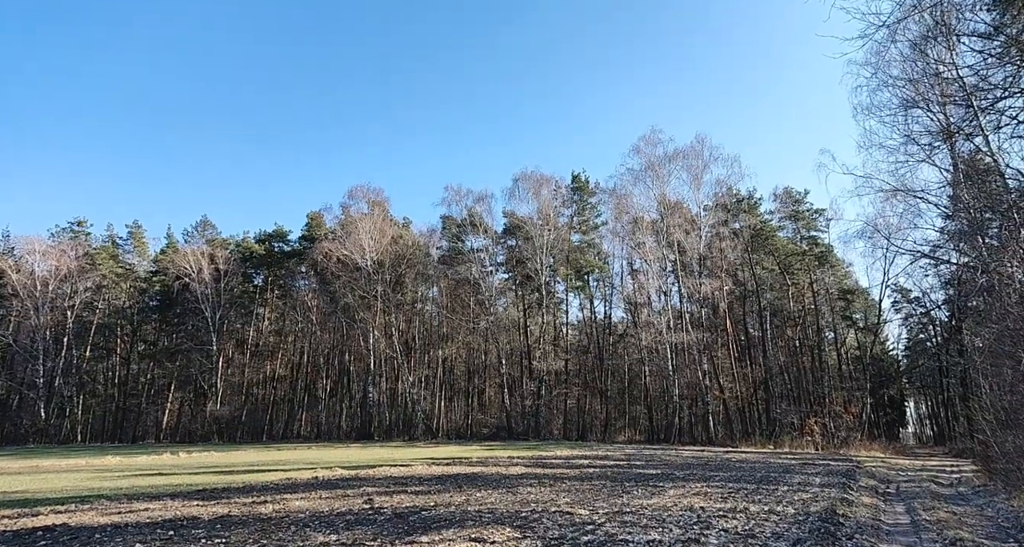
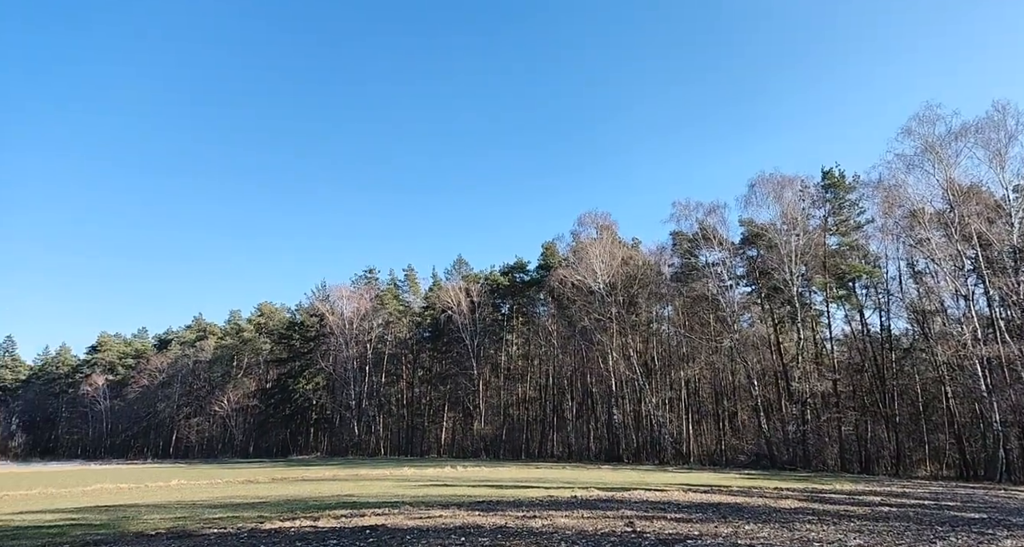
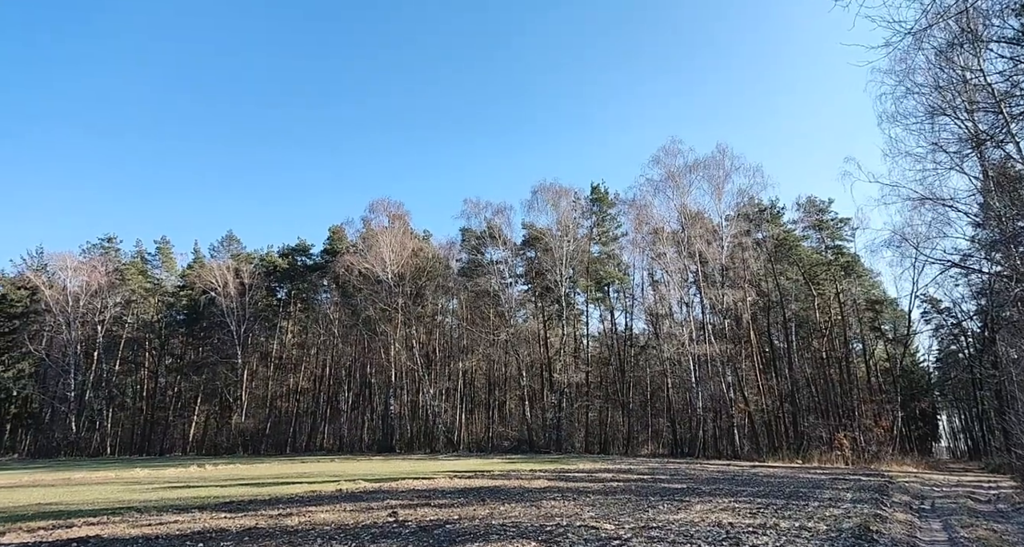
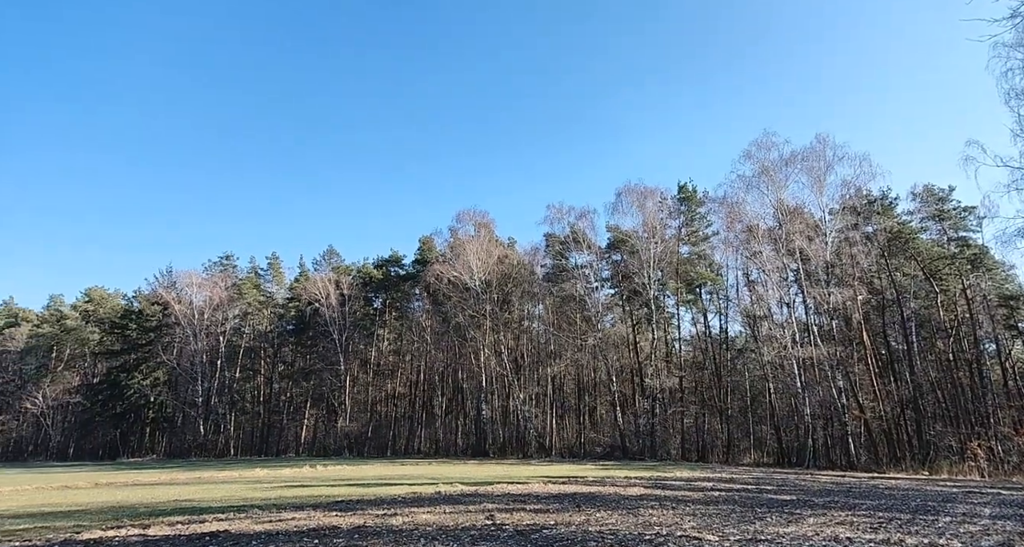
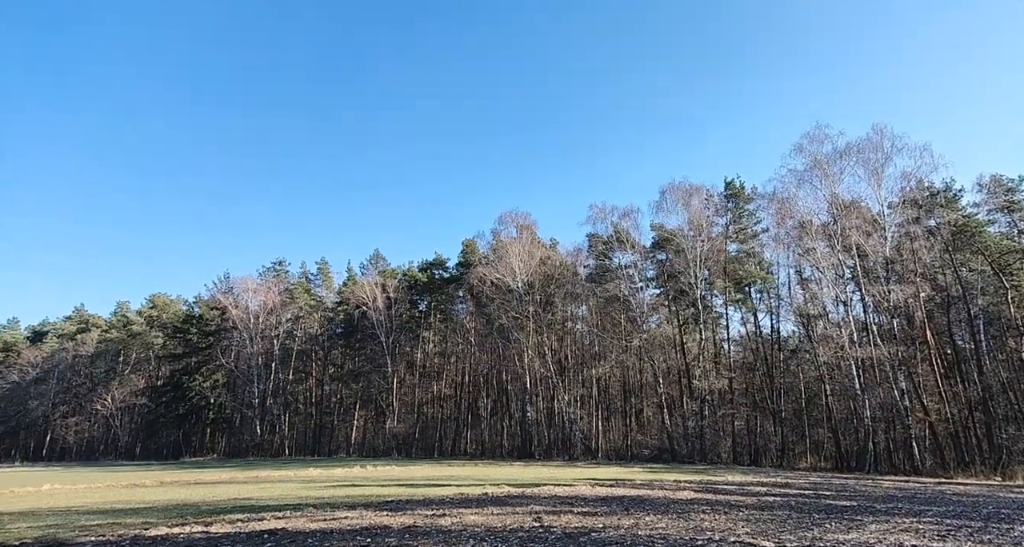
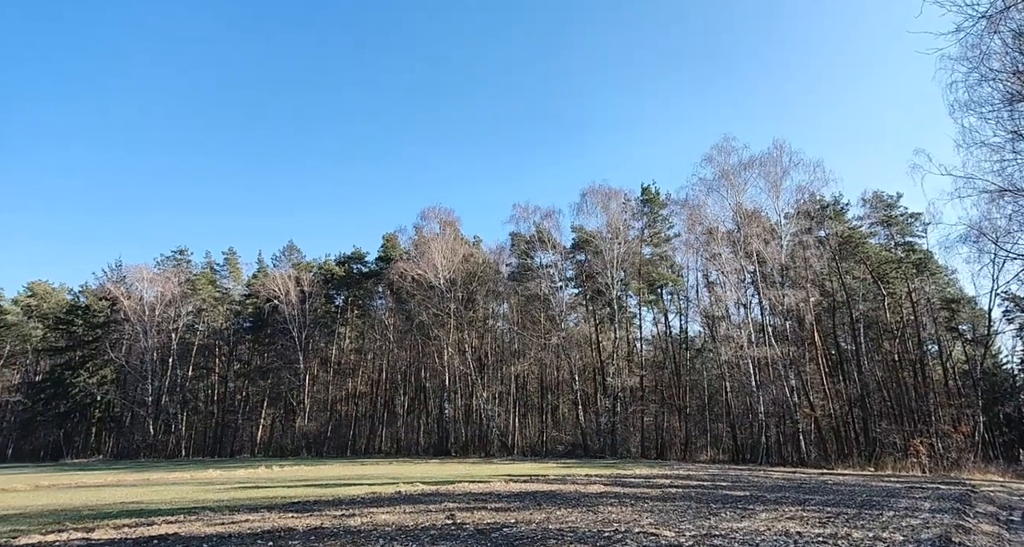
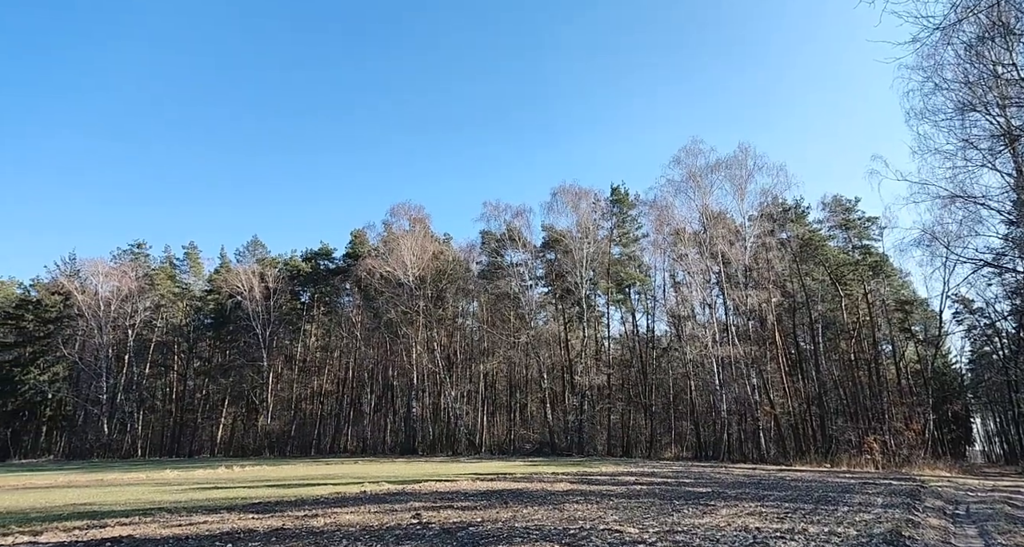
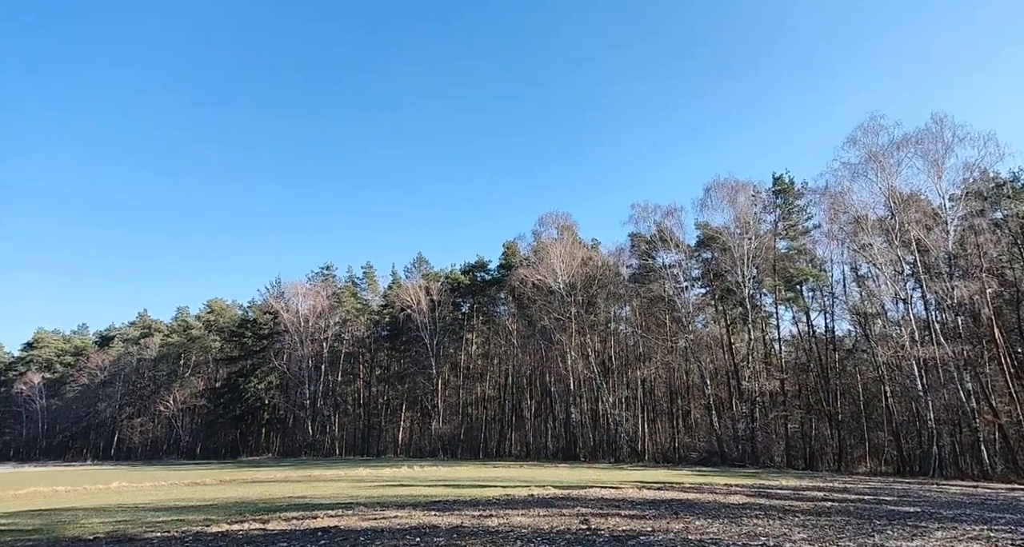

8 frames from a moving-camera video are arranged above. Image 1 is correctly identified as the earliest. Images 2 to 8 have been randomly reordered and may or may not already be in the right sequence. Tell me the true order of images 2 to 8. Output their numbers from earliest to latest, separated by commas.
3, 7, 6, 4, 5, 8, 2
